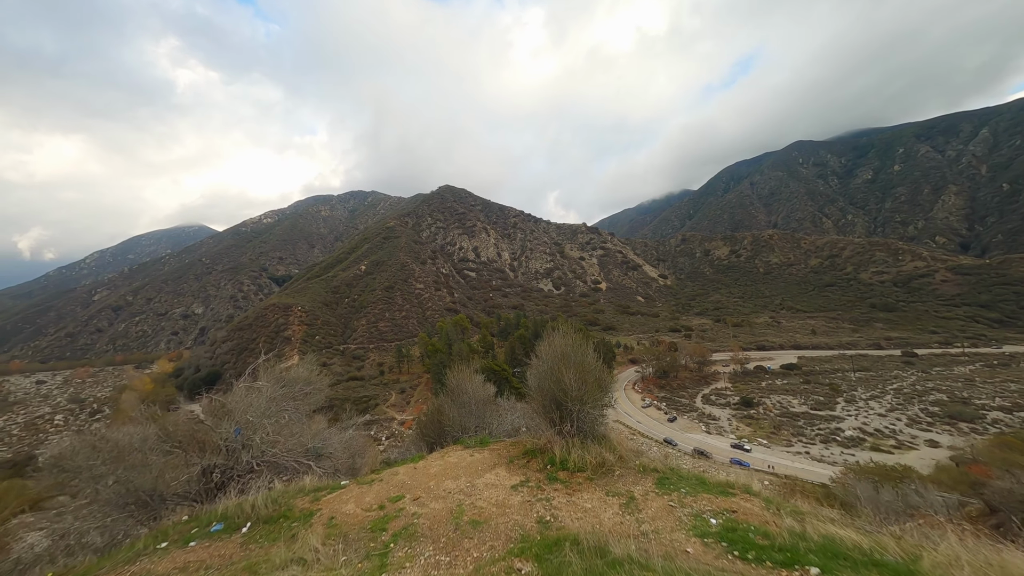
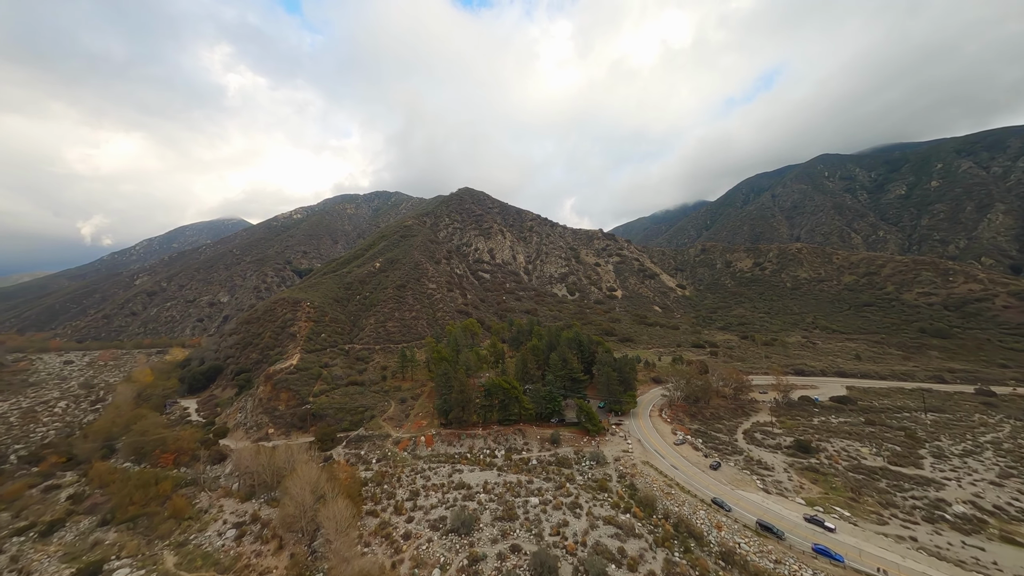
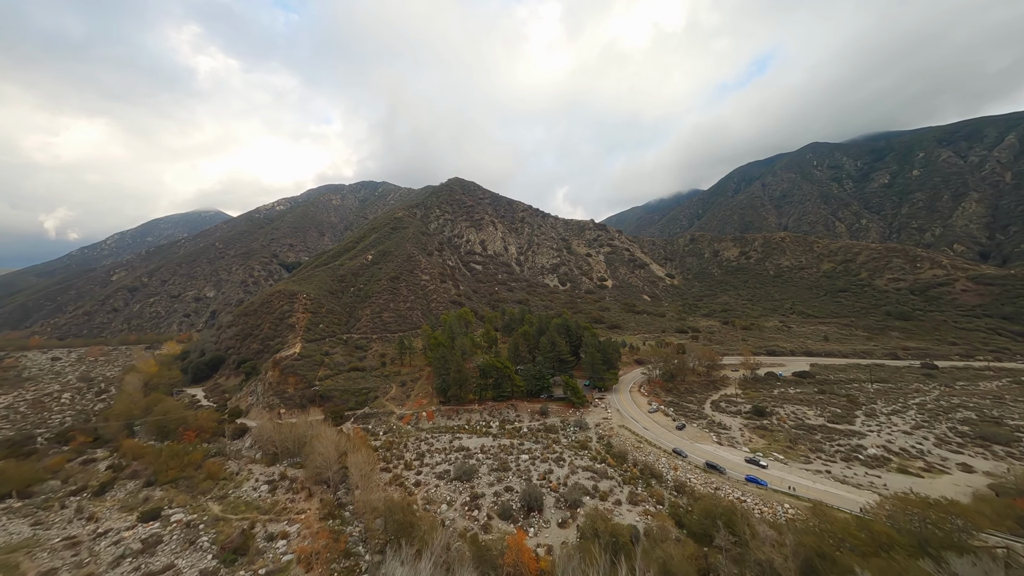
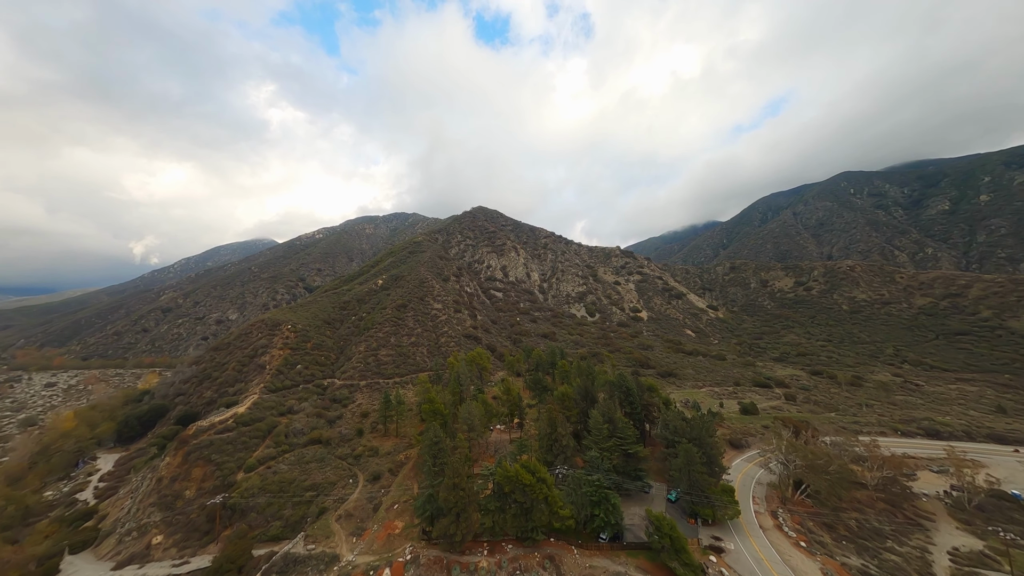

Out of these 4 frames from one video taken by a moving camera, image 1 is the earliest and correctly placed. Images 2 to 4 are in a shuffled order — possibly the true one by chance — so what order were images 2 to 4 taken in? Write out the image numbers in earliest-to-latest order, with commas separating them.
3, 2, 4
